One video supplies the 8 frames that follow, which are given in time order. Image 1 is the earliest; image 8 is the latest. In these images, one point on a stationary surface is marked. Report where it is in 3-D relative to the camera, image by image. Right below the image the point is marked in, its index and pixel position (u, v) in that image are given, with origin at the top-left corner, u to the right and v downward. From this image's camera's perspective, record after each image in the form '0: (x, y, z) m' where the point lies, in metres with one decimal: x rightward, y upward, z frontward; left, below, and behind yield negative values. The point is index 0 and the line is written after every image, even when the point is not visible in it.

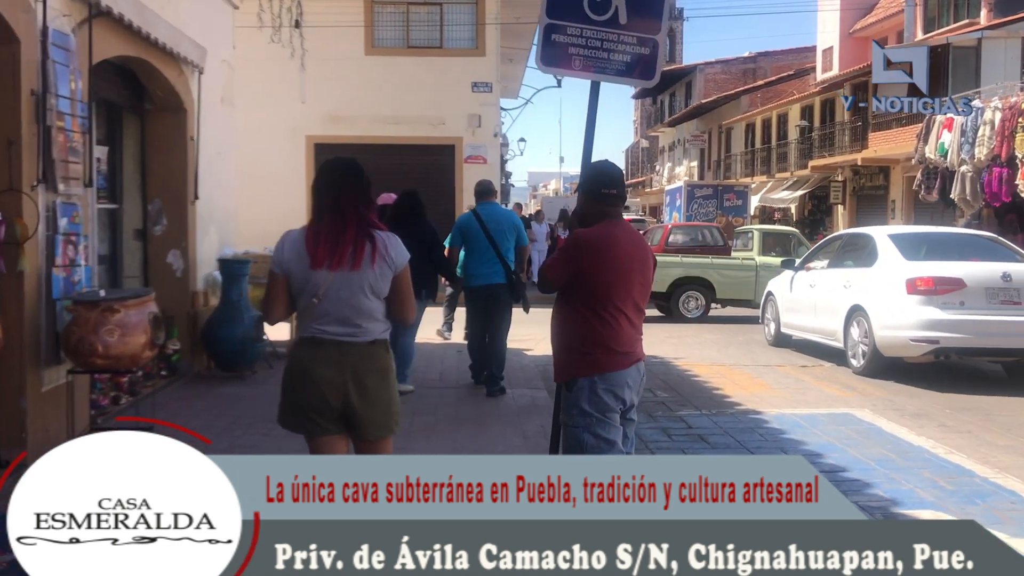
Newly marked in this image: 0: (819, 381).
0: (+2.9, -0.9, +9.5) m
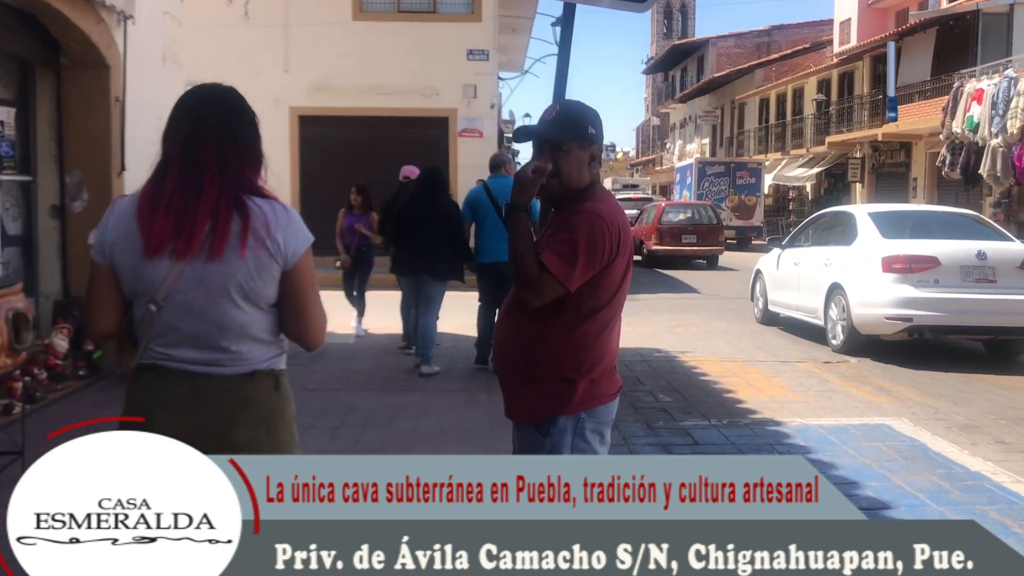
0: (+2.8, -0.8, +8.3) m
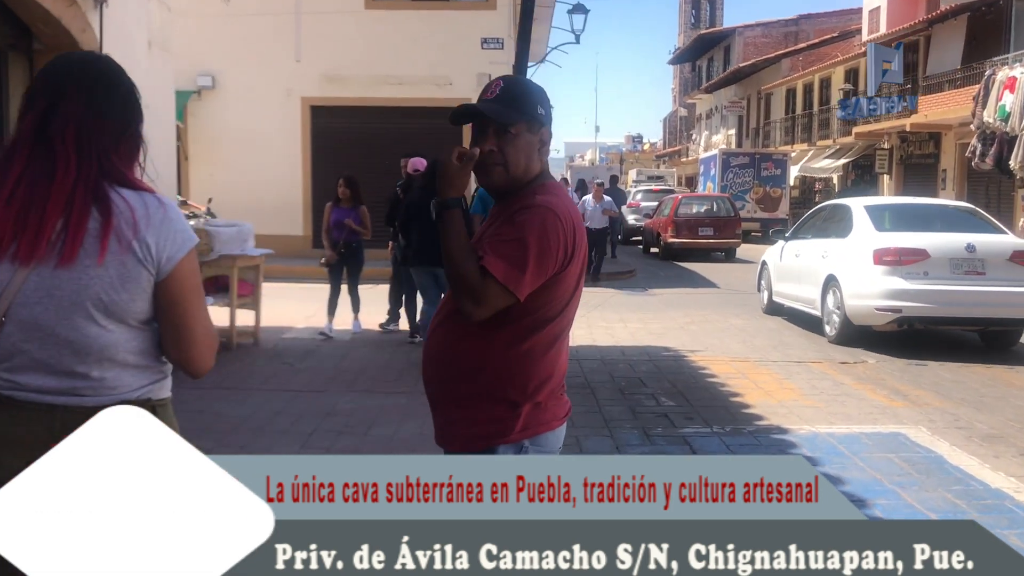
0: (+2.7, -0.8, +7.9) m
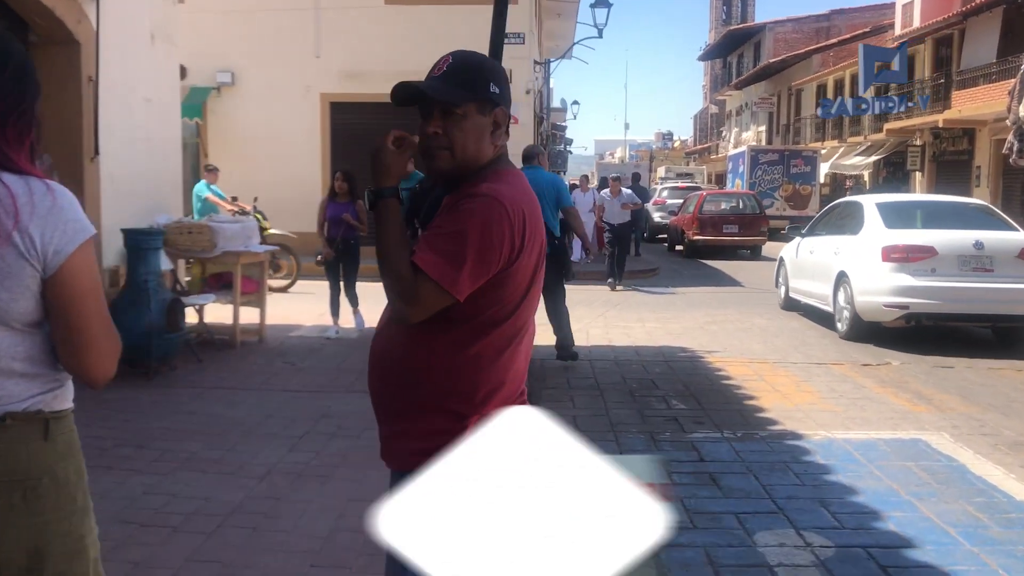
0: (+2.8, -0.8, +7.5) m
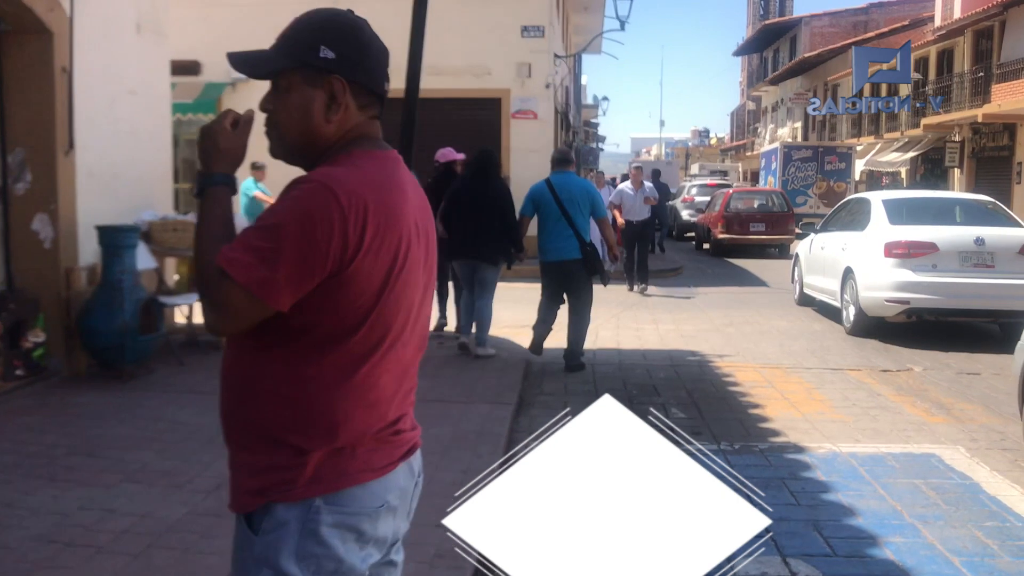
0: (+2.7, -0.8, +7.1) m
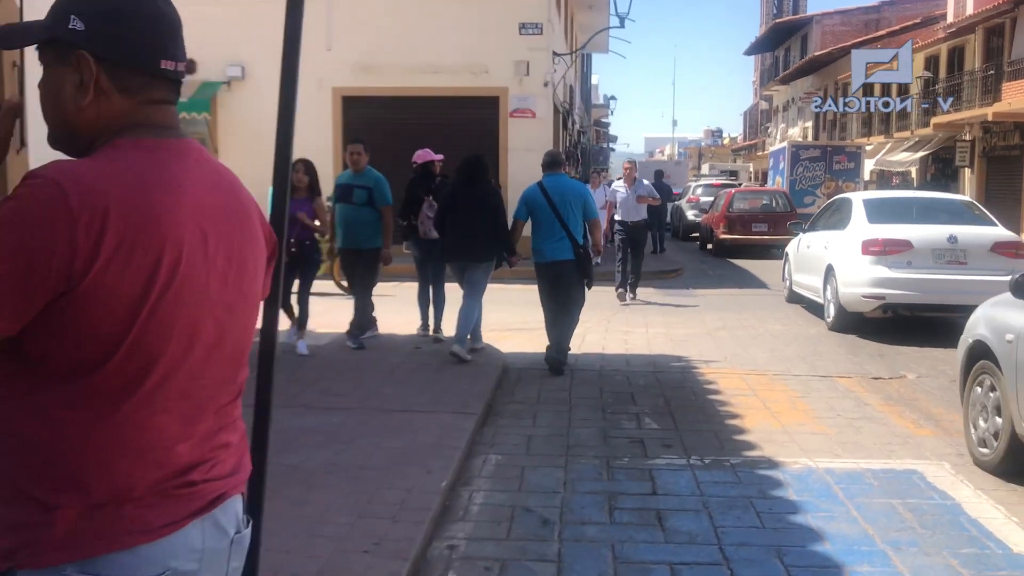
0: (+2.5, -0.8, +6.8) m
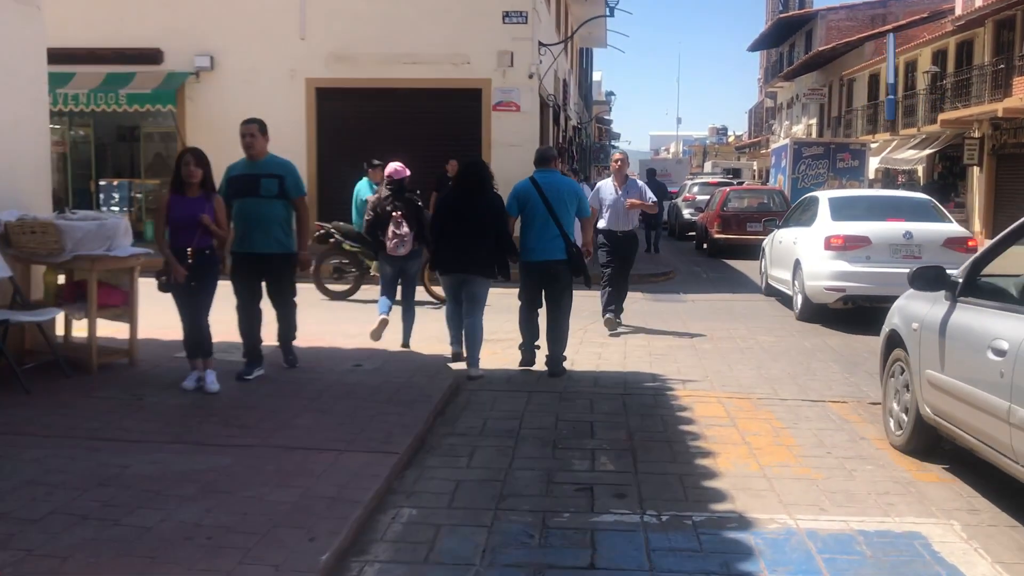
0: (+2.2, -0.9, +5.8) m
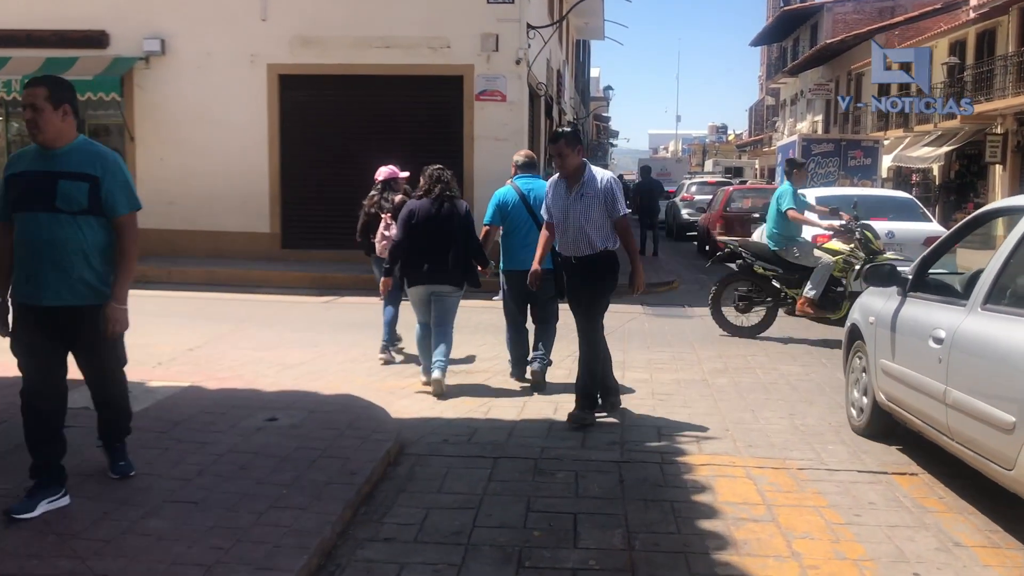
0: (+2.0, -1.1, +4.1) m
